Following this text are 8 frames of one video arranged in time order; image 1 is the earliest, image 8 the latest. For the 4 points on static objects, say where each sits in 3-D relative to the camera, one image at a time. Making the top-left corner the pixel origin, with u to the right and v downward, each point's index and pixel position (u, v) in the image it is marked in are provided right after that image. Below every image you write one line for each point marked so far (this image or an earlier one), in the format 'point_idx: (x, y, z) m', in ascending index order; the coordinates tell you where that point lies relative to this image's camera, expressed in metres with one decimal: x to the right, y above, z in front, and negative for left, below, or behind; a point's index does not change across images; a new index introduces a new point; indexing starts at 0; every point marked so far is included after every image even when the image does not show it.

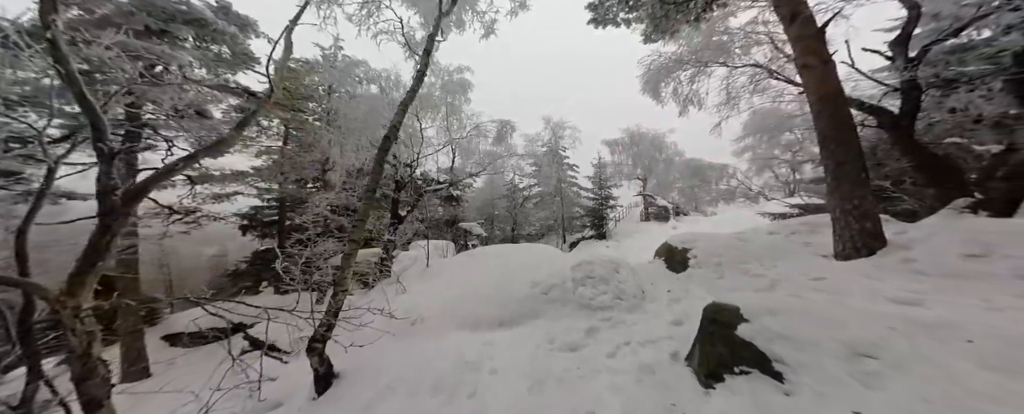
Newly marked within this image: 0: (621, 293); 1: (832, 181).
0: (+1.6, -1.3, +4.7) m
1: (+4.3, +0.4, +4.3) m
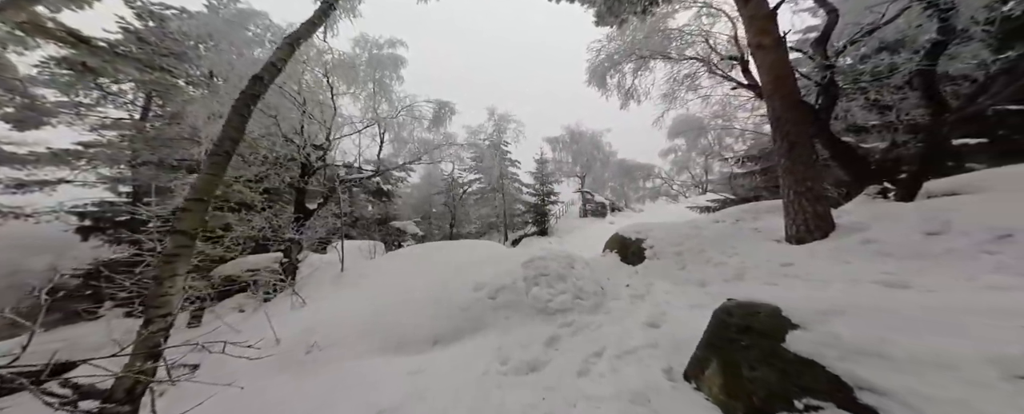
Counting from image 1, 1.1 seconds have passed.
0: (+0.9, -1.1, +4.1) m
1: (+3.6, +0.6, +4.2) m
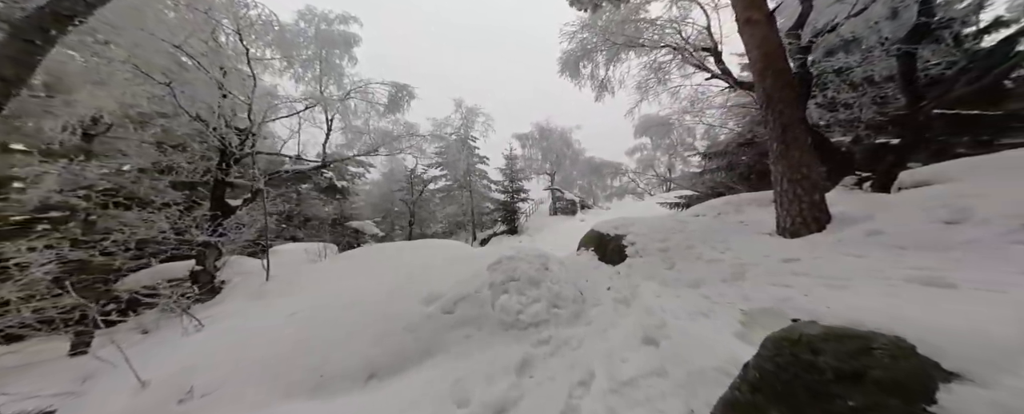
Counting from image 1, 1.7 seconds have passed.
0: (+0.5, -1.0, +3.4) m
1: (+3.1, +0.7, +3.8) m
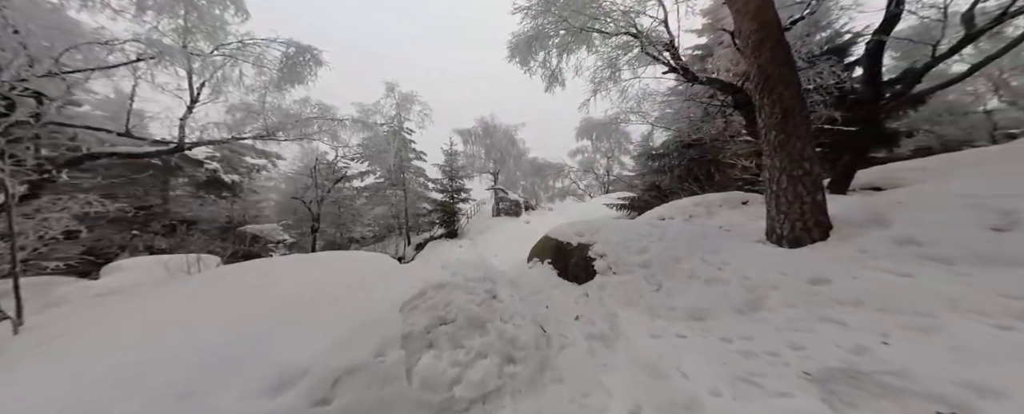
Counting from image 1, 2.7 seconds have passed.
0: (0.0, -1.0, +2.3) m
1: (+2.6, +0.7, +3.1) m
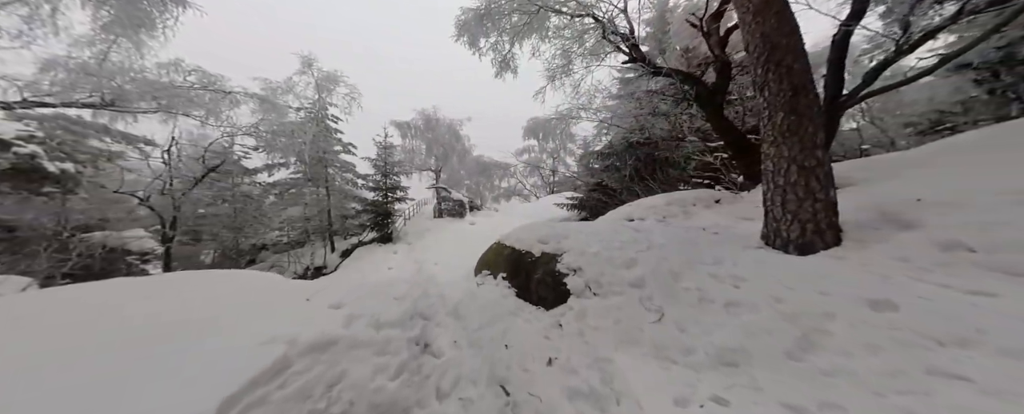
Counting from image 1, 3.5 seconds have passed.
0: (-0.2, -1.0, +1.3) m
1: (+2.2, +0.7, +2.5) m
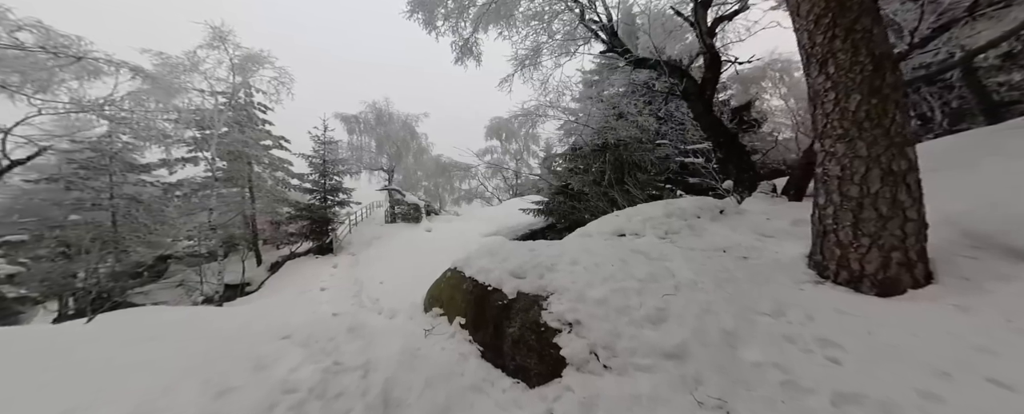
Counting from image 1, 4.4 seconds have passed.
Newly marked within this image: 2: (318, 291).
0: (-0.2, -1.1, +0.3) m
1: (+2.0, +0.6, +1.9) m
2: (-4.5, -1.9, +7.4) m
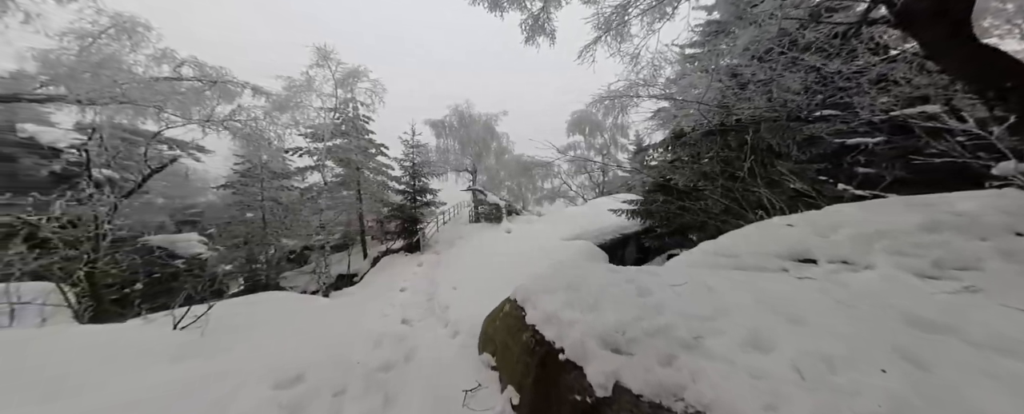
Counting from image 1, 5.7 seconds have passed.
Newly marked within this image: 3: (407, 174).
0: (-0.4, -1.1, -0.6) m
1: (+2.1, +0.6, +0.3) m
2: (-2.7, -2.0, +7.4) m
3: (-4.3, +1.4, +12.9) m
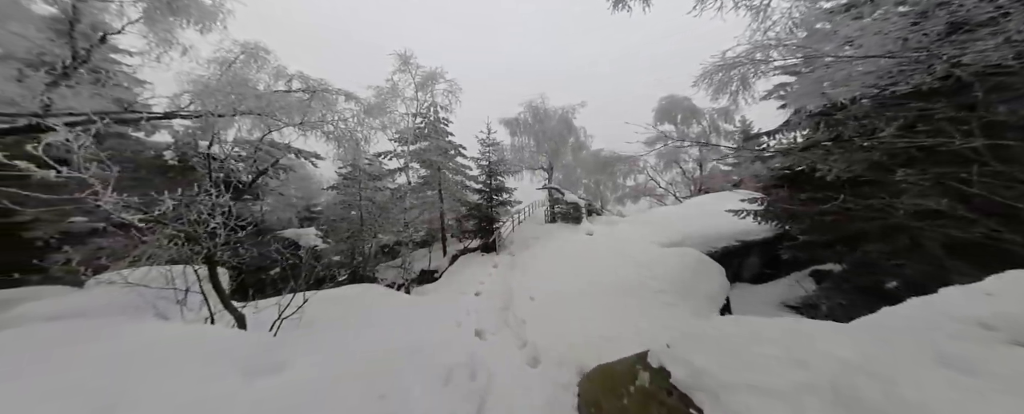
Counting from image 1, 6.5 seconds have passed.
0: (-0.5, -1.1, -1.3) m
1: (+2.2, +0.5, -0.9) m
2: (-0.9, -1.9, +7.0) m
3: (-1.2, +1.4, +12.8) m
